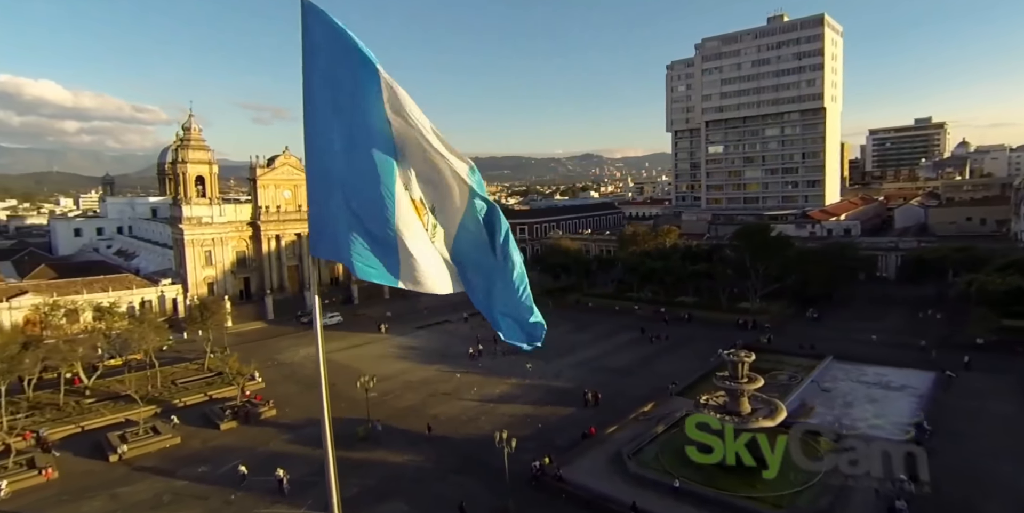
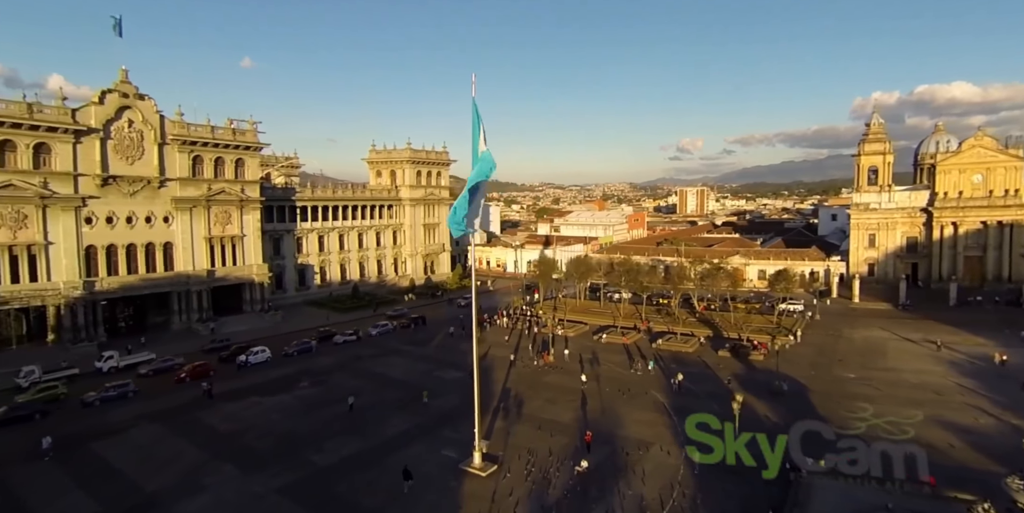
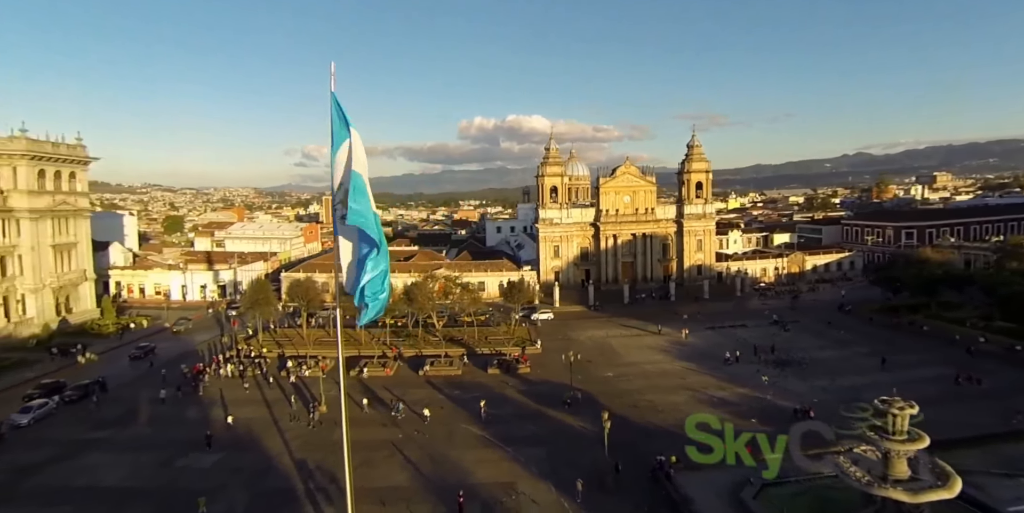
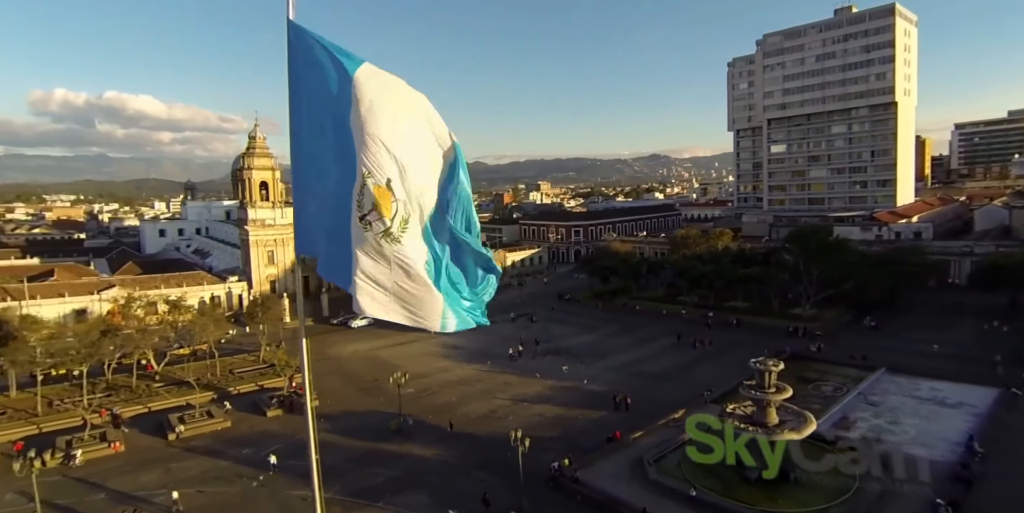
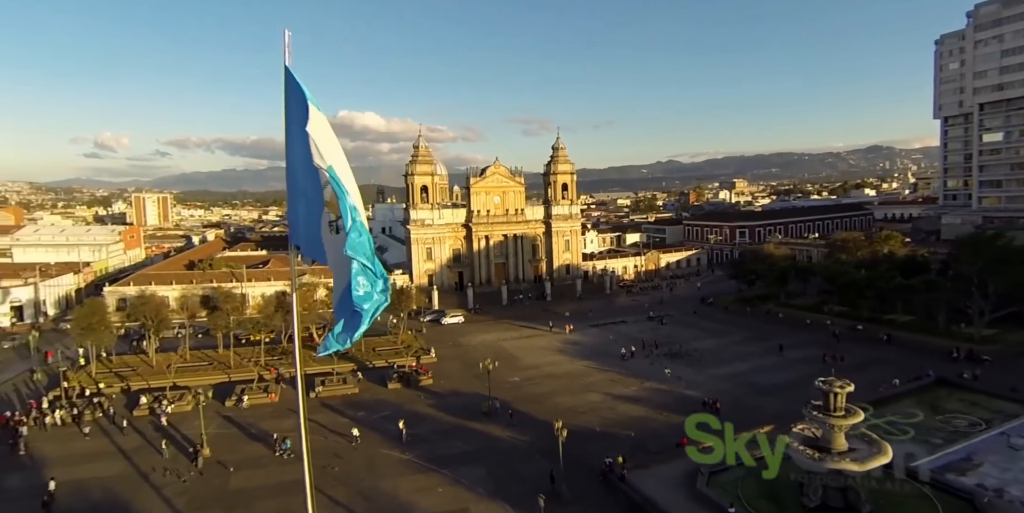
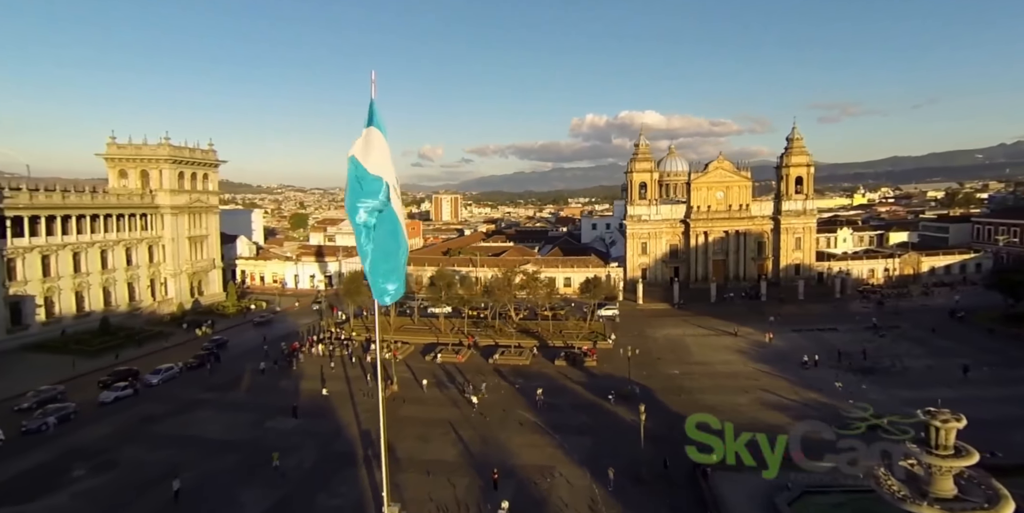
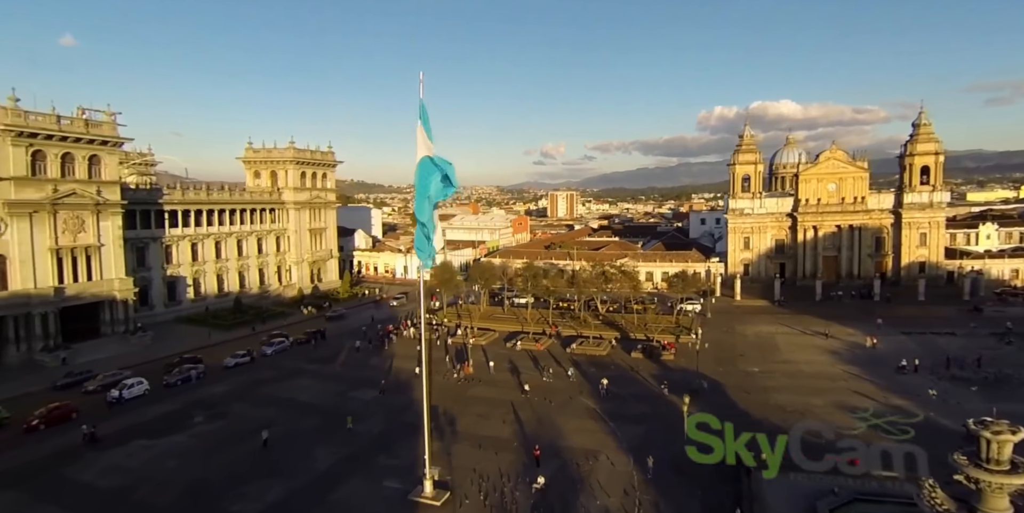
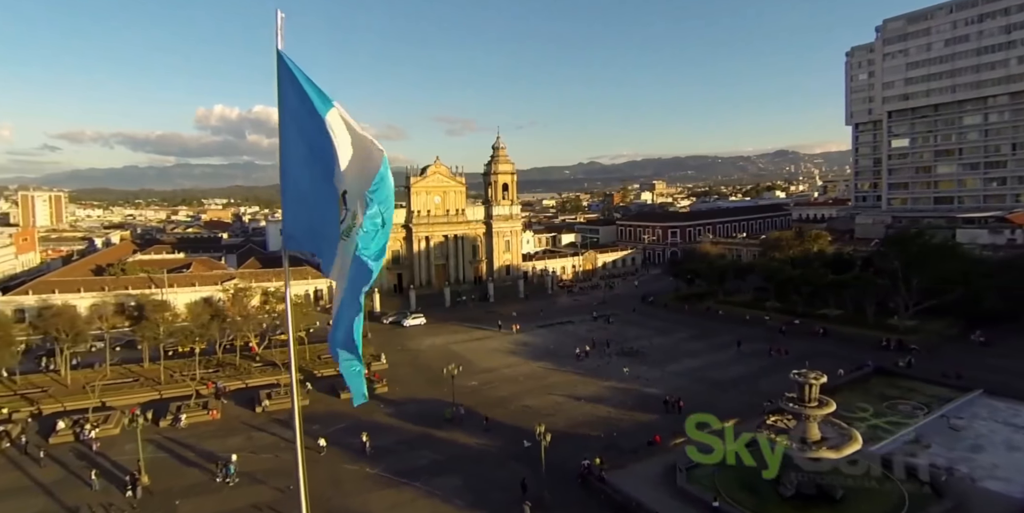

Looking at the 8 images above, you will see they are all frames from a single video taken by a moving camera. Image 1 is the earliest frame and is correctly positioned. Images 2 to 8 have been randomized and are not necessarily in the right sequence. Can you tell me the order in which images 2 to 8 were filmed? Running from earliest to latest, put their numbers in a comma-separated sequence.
4, 8, 5, 3, 6, 7, 2
